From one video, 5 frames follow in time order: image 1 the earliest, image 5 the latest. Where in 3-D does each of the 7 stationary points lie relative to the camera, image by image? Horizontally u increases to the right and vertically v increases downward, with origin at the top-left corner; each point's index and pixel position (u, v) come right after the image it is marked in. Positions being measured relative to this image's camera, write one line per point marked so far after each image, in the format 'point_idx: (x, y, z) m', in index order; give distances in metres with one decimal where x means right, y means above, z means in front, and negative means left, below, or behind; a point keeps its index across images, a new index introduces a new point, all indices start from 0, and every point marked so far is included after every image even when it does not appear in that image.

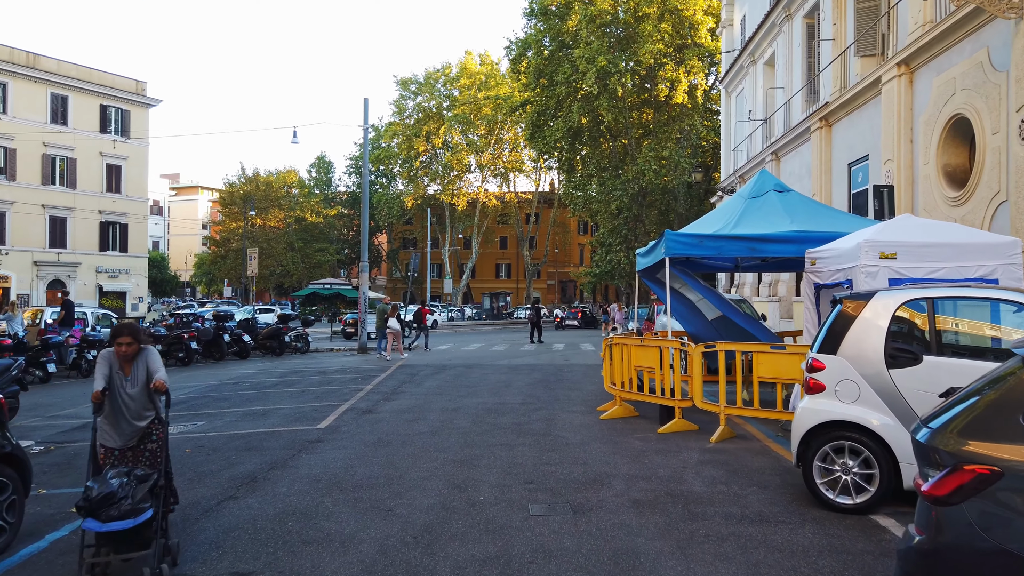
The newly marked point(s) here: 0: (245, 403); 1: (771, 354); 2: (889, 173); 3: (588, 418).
0: (-4.5, -1.9, +12.6) m
1: (+2.7, -0.7, +7.8) m
2: (+7.4, +2.3, +14.9) m
3: (+1.0, -1.7, +9.7) m
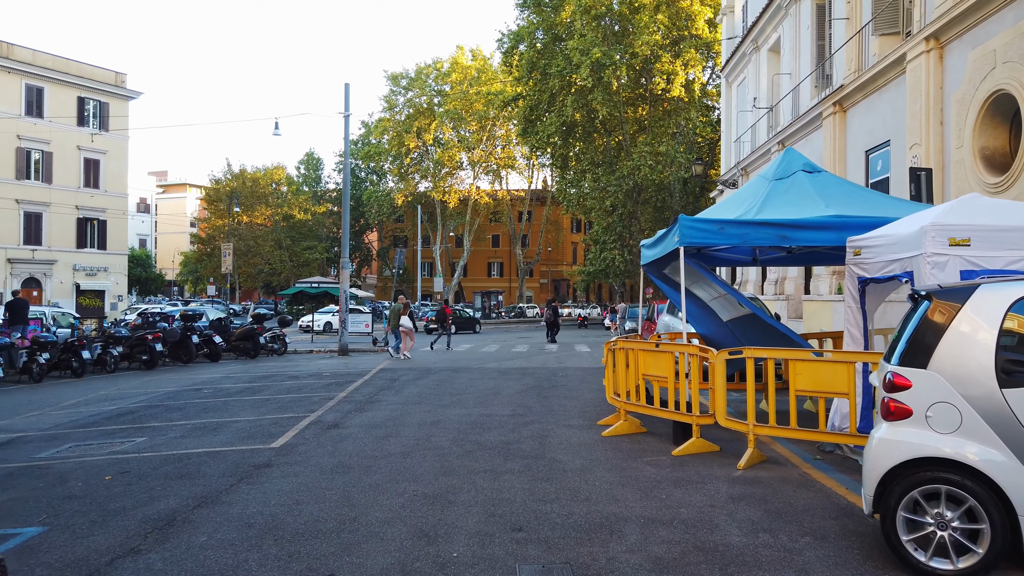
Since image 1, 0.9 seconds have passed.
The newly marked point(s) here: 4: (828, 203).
0: (-4.6, -1.9, +11.2) m
1: (+2.6, -0.6, +6.5) m
2: (+7.3, +2.3, +13.6) m
3: (+0.8, -1.6, +8.3) m
4: (+3.3, +0.9, +8.0) m
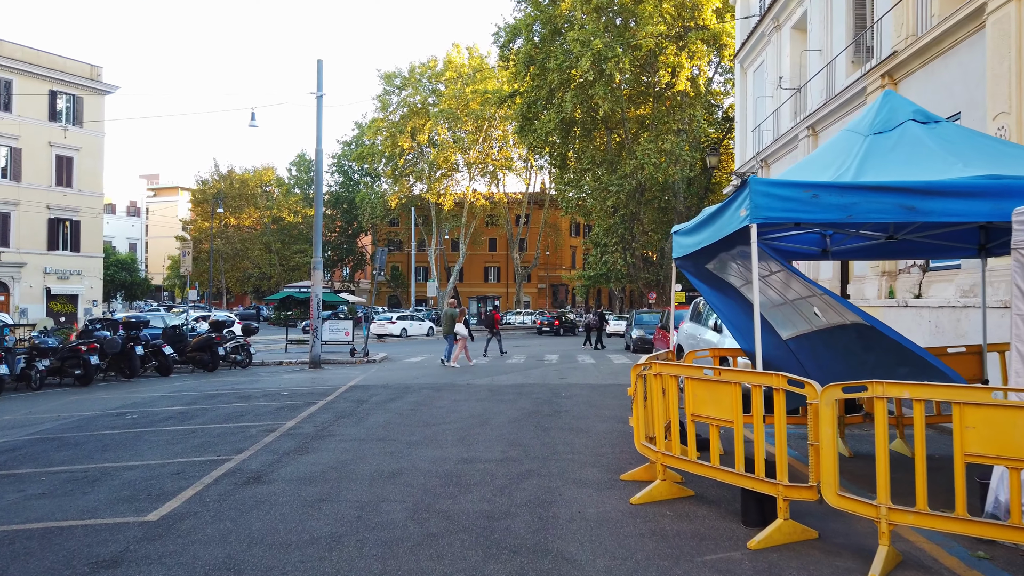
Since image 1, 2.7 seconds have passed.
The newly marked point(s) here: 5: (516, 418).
0: (-4.7, -1.9, +8.6) m
1: (+2.5, -0.6, +3.9) m
2: (+7.1, +2.3, +11.1) m
3: (+0.7, -1.6, +5.7) m
4: (+3.2, +0.9, +5.4) m
5: (+0.1, -1.7, +10.2) m
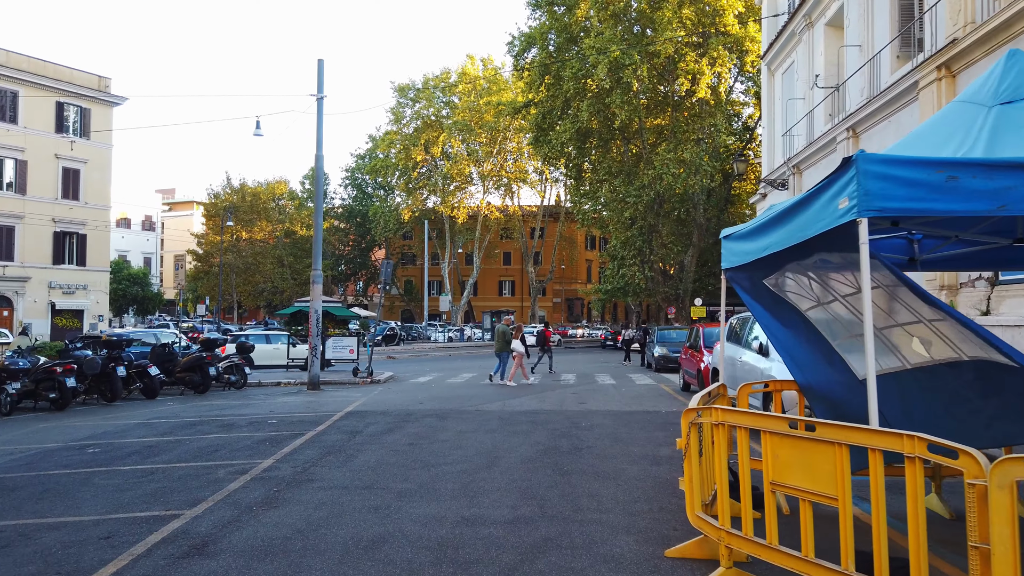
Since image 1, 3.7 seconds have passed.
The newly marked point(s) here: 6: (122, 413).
0: (-4.6, -2.0, +7.2) m
1: (+2.5, -0.7, +2.4) m
2: (+7.3, +2.1, +9.5) m
3: (+0.8, -1.7, +4.2) m
4: (+3.3, +0.8, +3.9) m
5: (+0.2, -1.9, +8.7) m
6: (-7.4, -2.4, +14.5) m
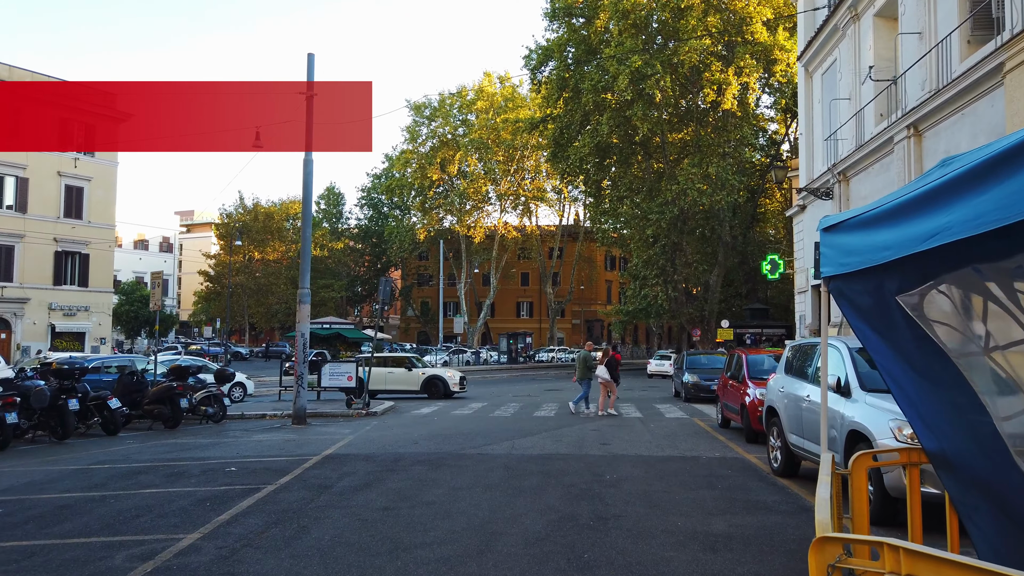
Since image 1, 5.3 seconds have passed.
0: (-4.6, -2.2, +5.1) m
1: (+2.4, -0.7, +0.2) m
2: (+7.3, +1.9, +7.2) m
3: (+0.7, -1.8, +2.0) m
4: (+3.2, +0.8, +1.7) m
5: (+0.2, -2.1, +6.5) m
6: (-7.3, -2.7, +12.4) m
